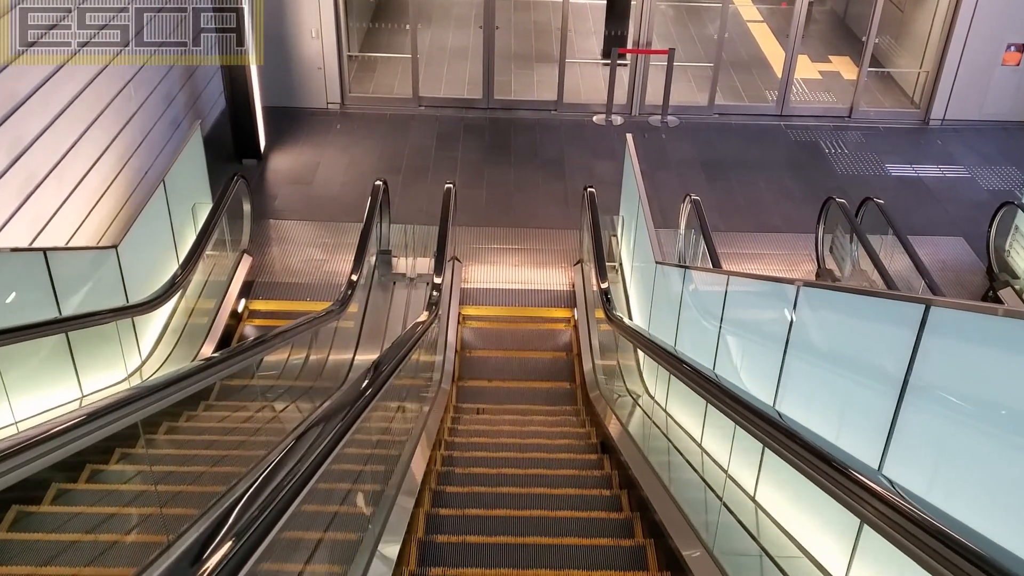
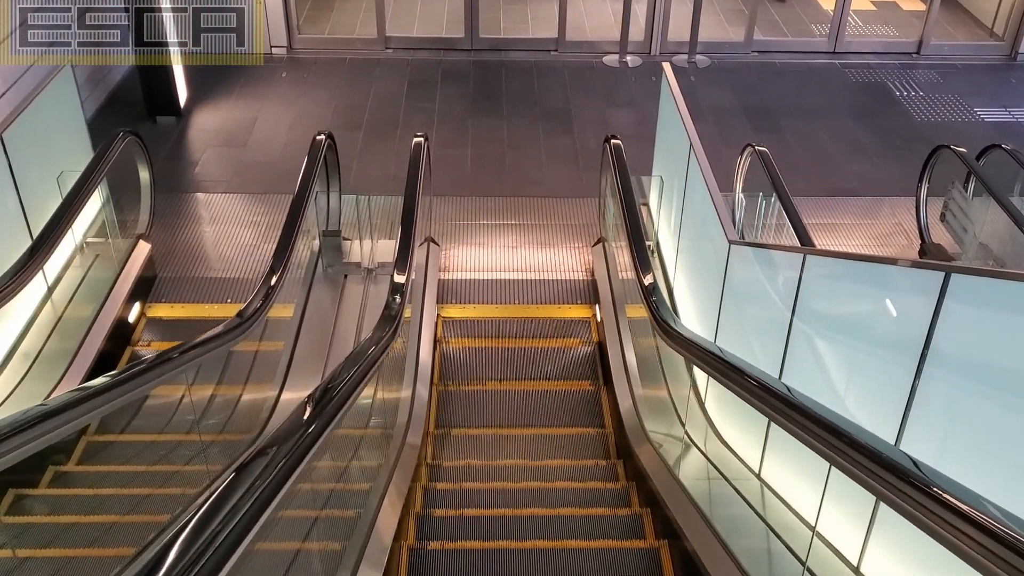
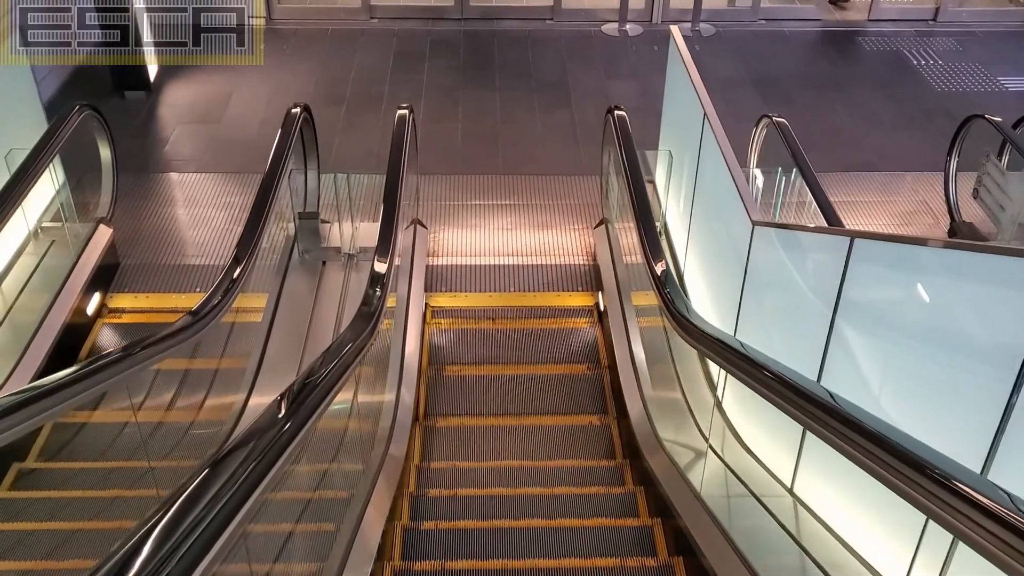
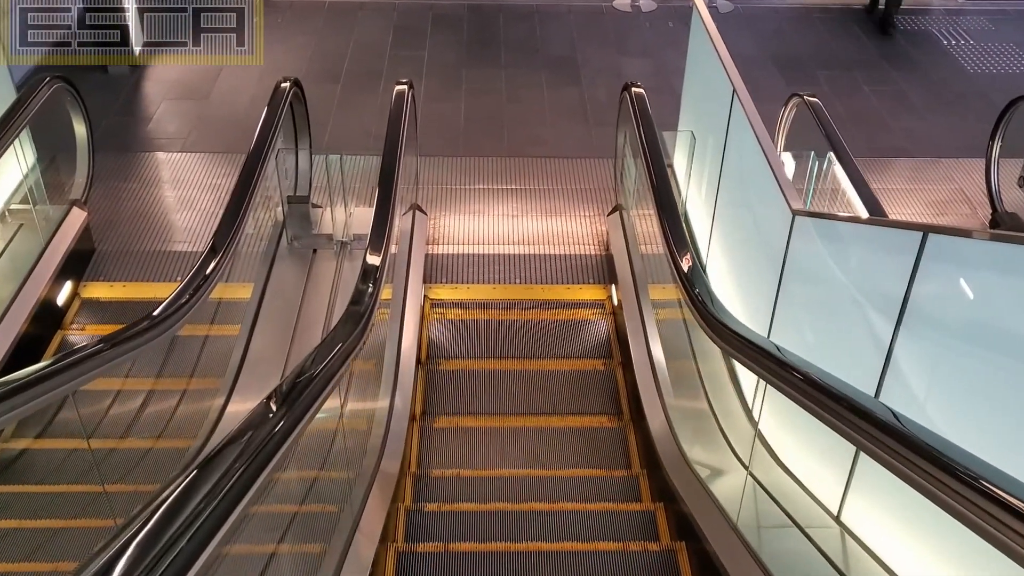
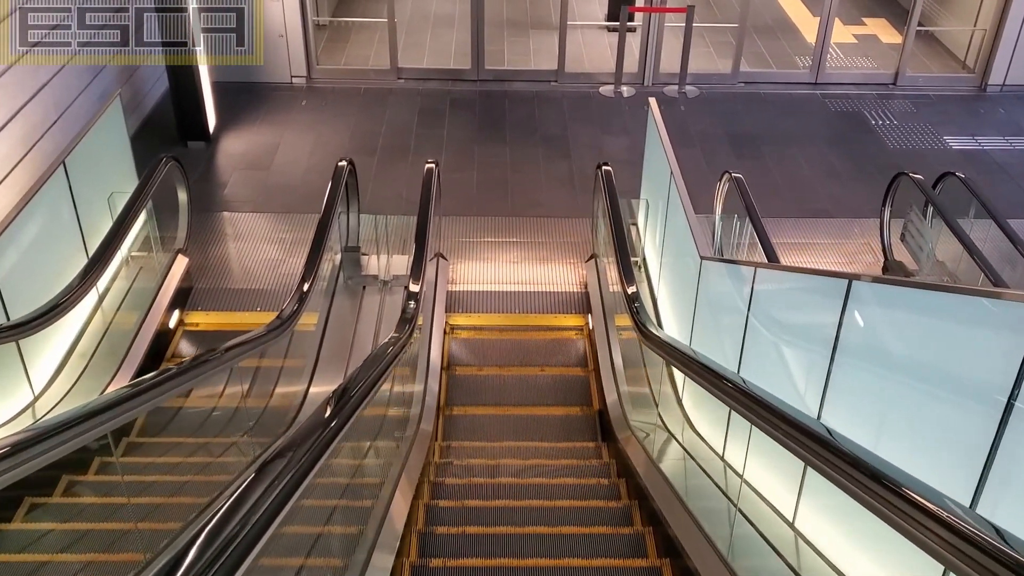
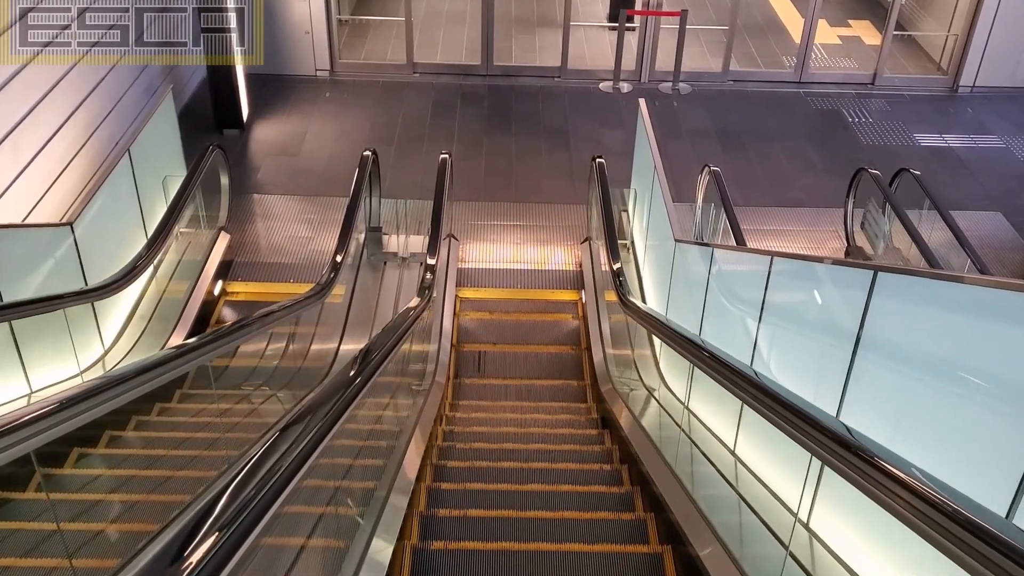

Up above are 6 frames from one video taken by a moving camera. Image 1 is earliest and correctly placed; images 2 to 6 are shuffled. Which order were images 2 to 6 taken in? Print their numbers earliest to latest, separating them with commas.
6, 5, 2, 3, 4
